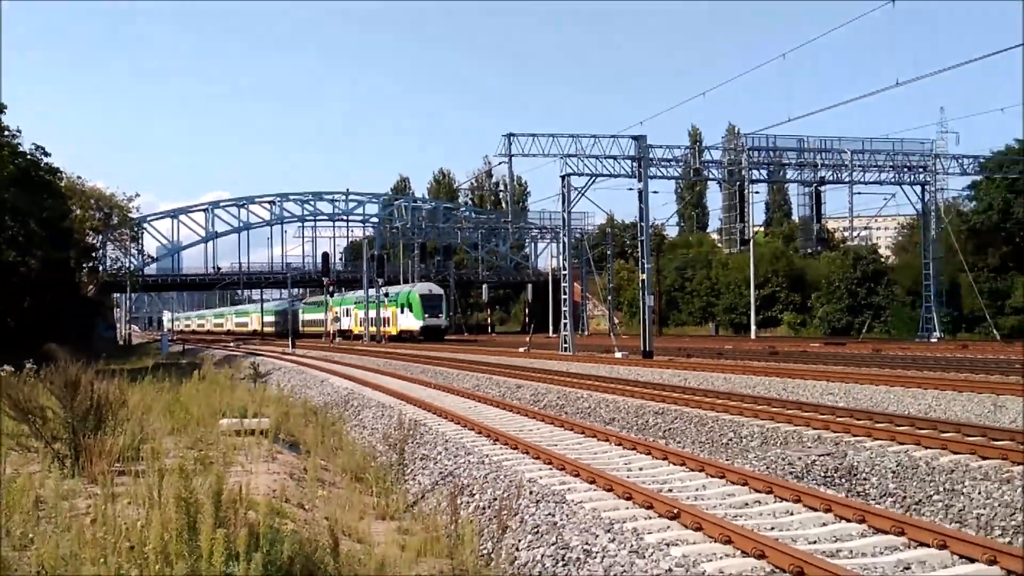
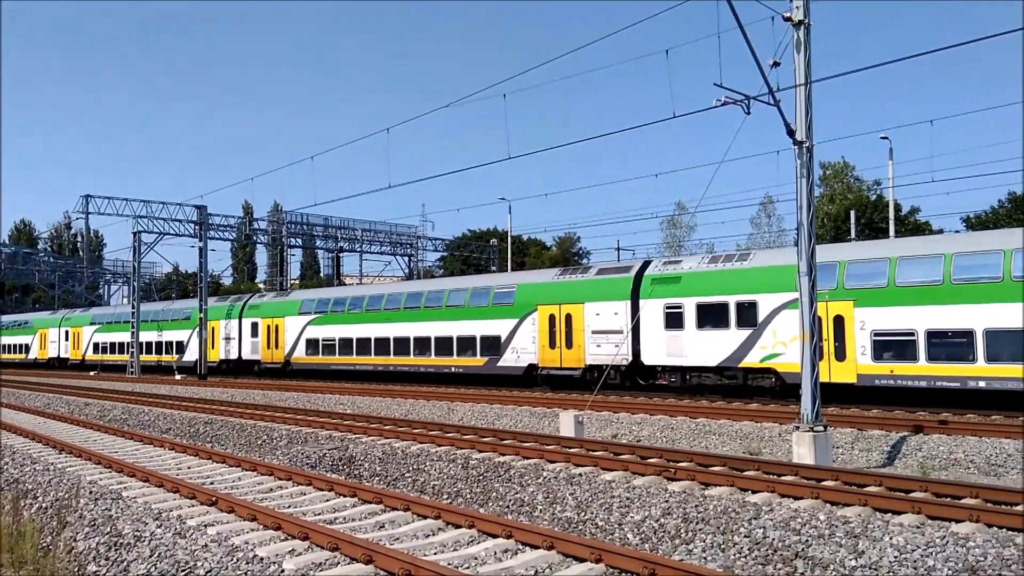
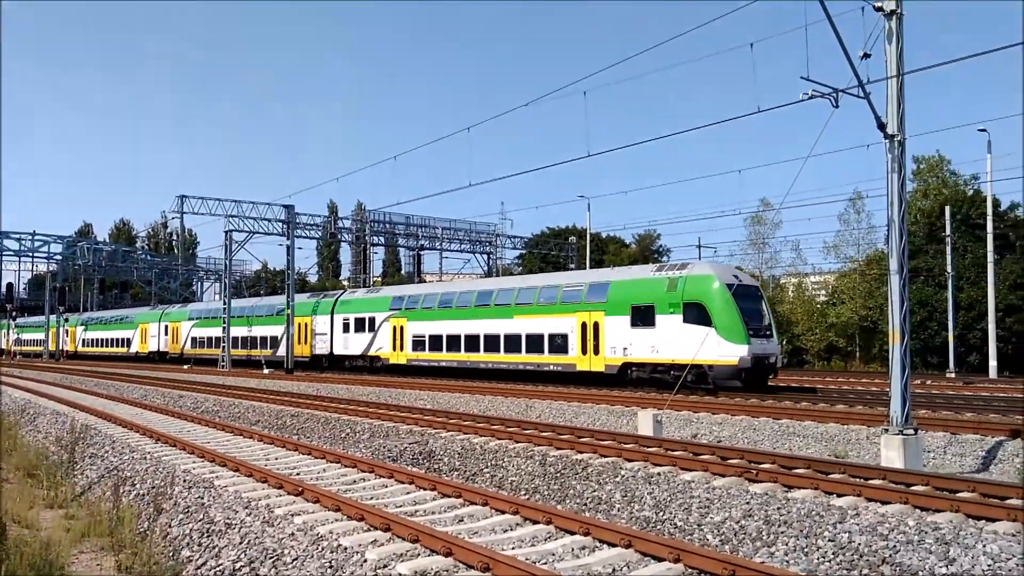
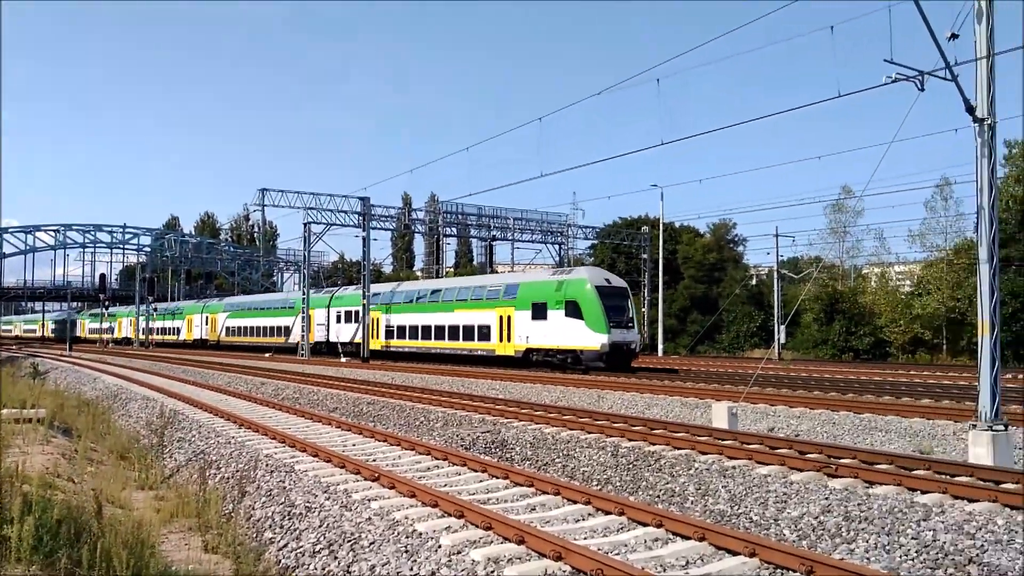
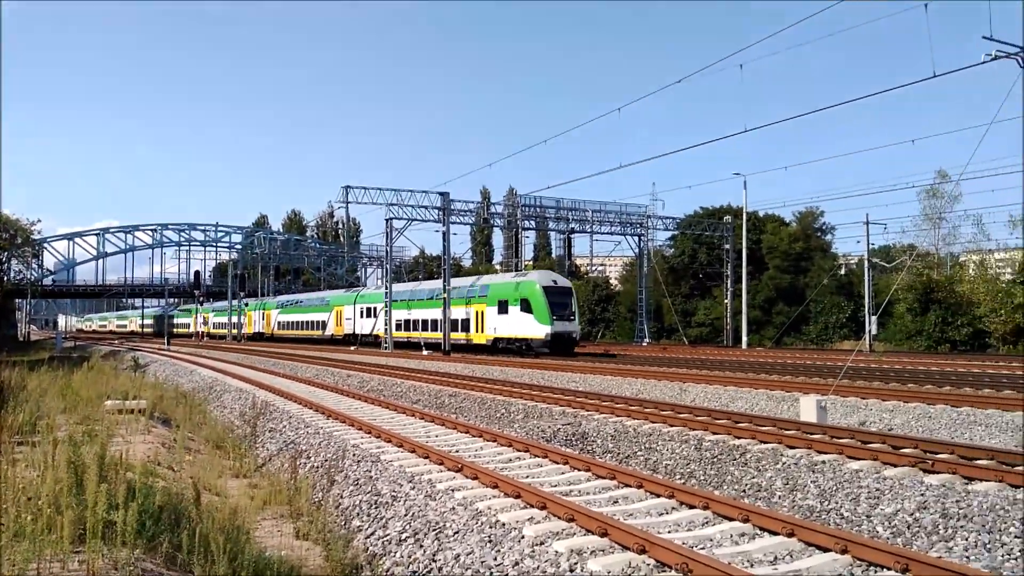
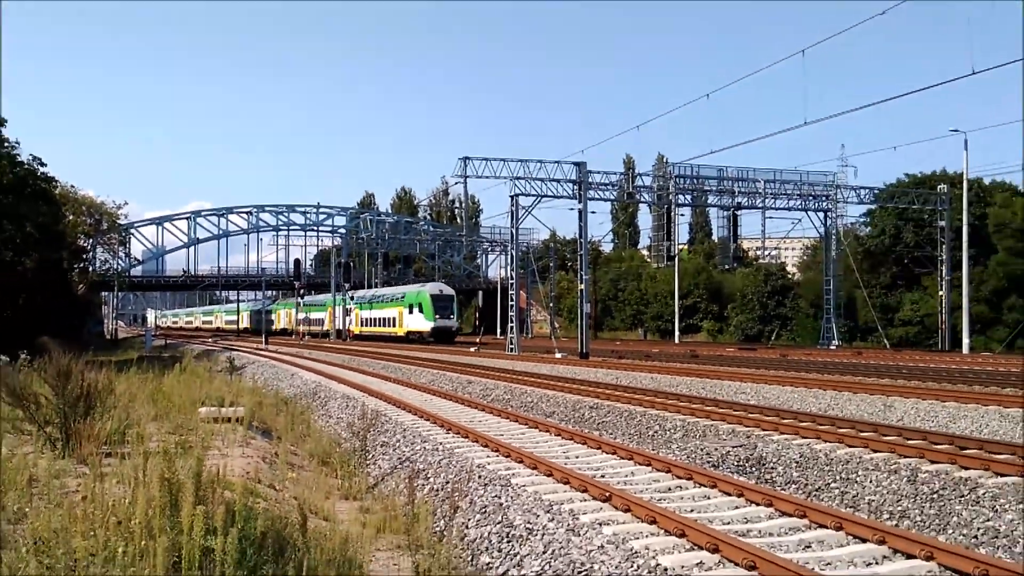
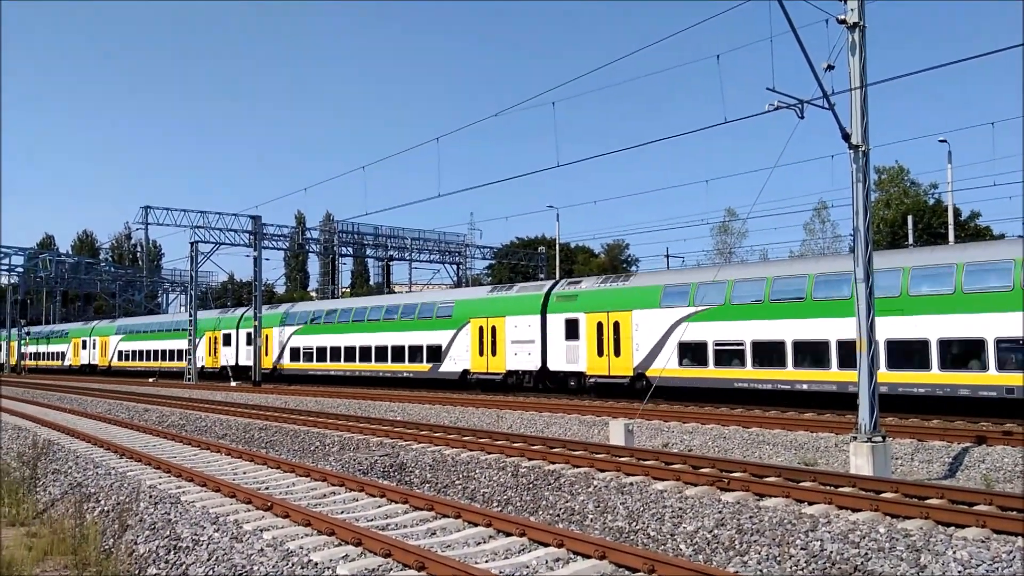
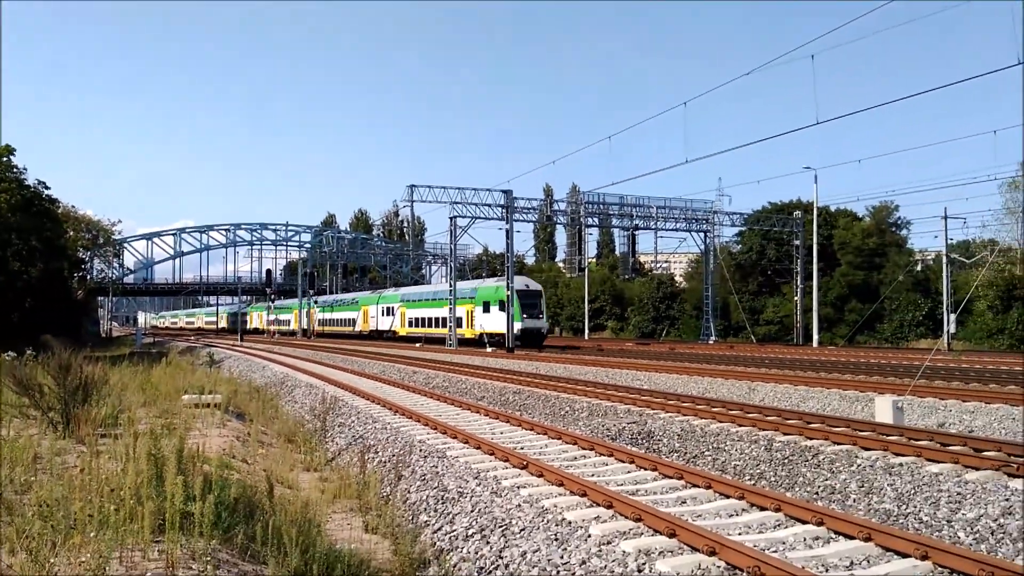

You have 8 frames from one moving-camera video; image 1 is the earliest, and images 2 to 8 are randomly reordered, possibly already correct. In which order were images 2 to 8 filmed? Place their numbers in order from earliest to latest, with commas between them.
6, 8, 5, 4, 3, 2, 7
